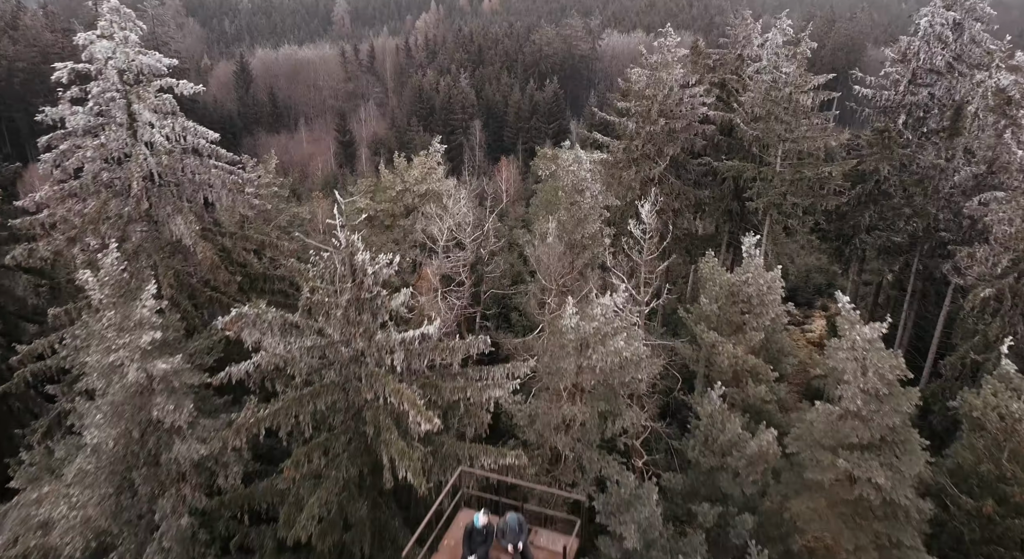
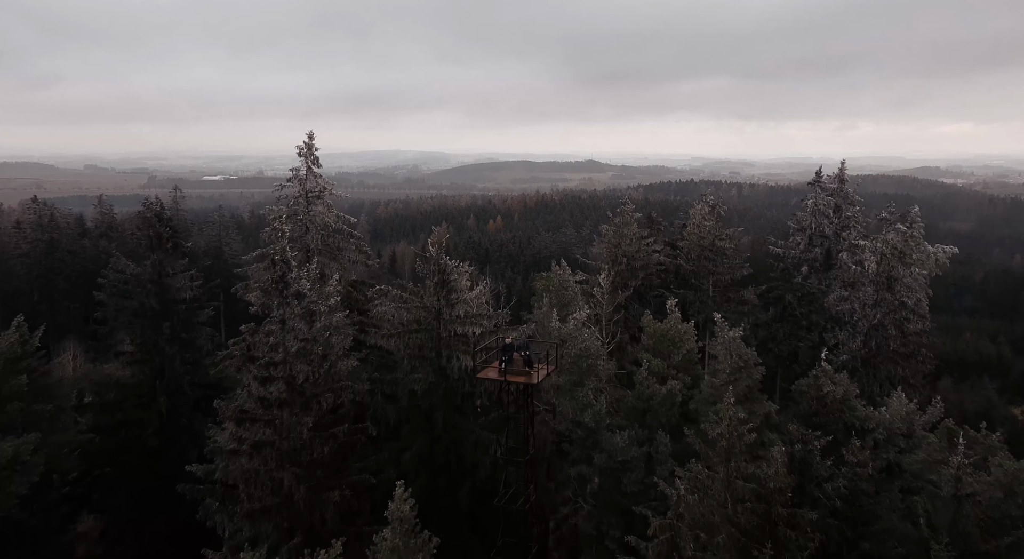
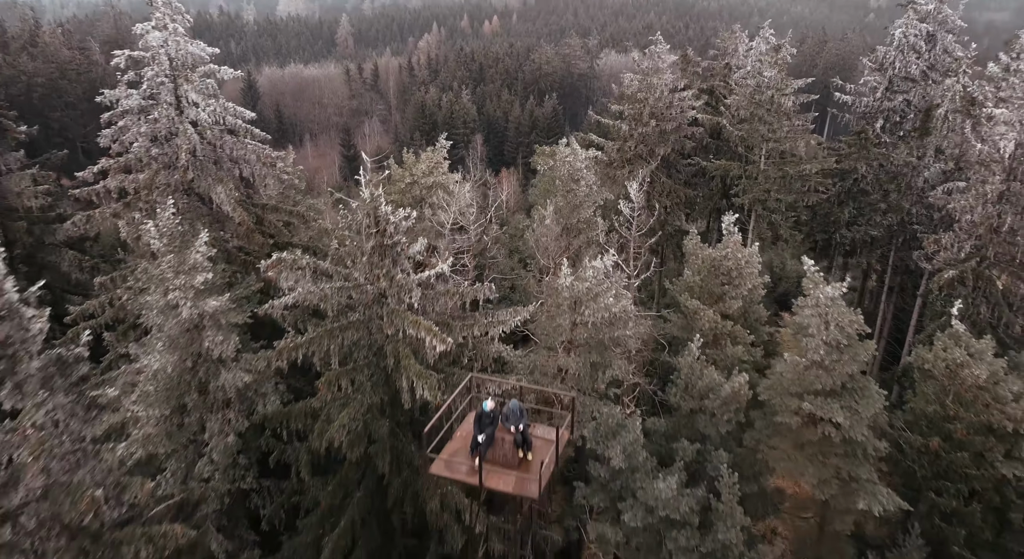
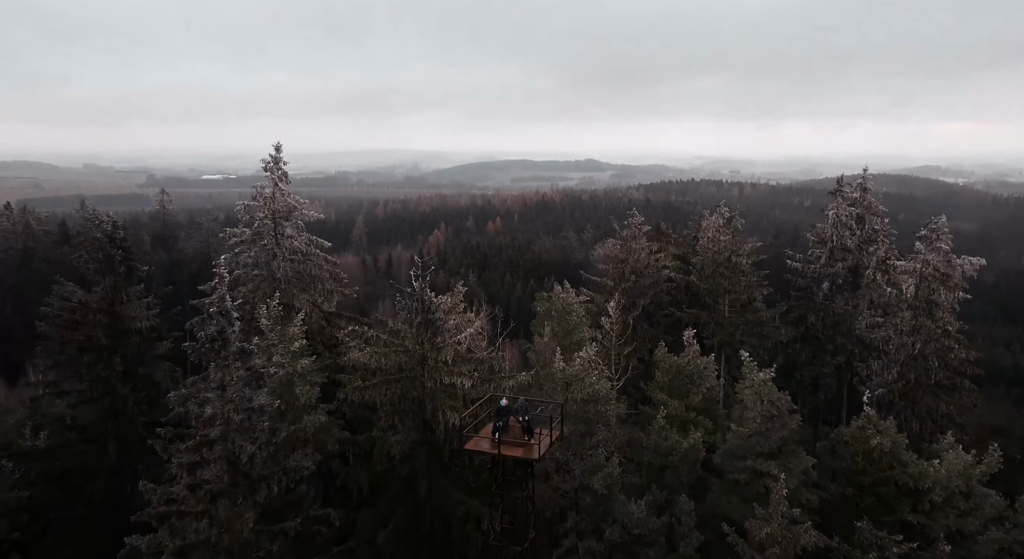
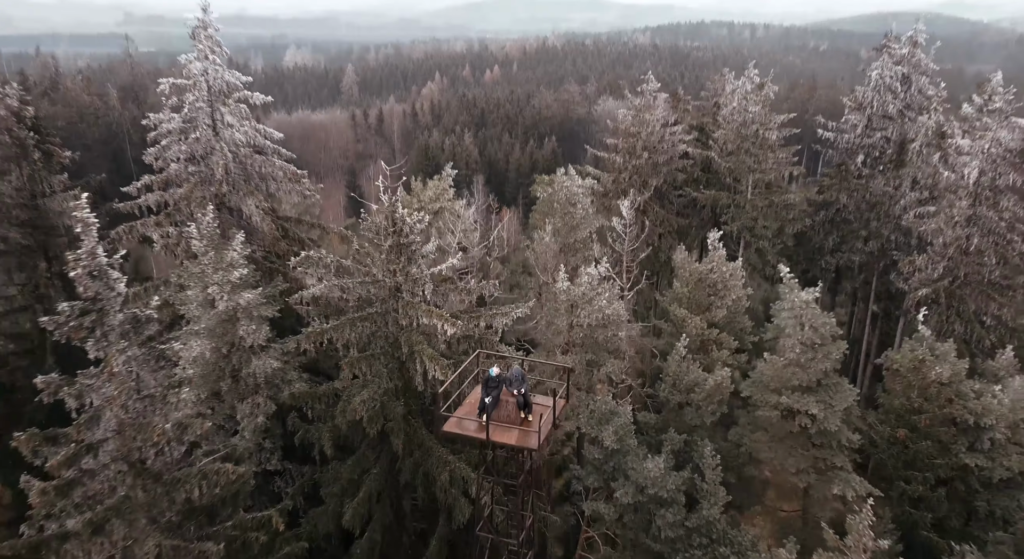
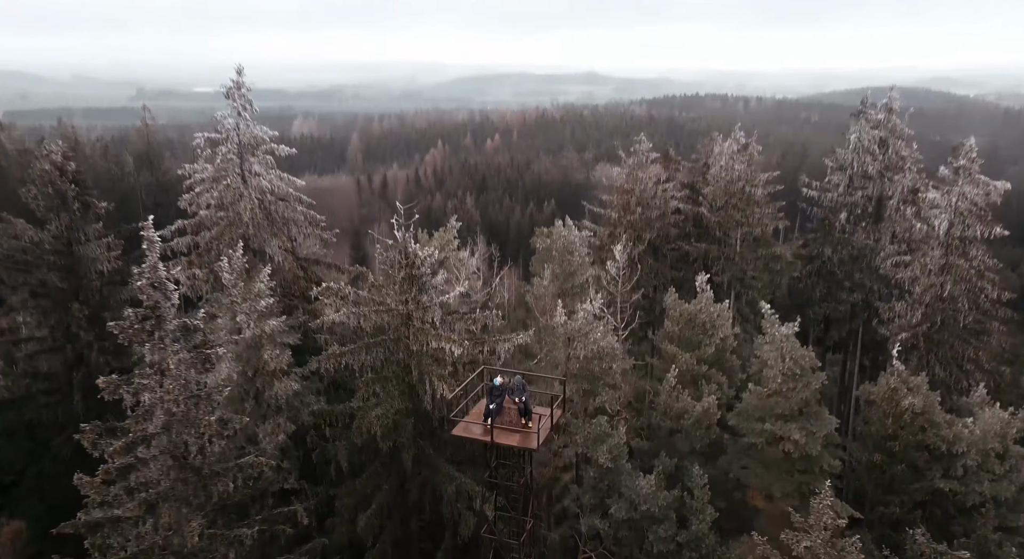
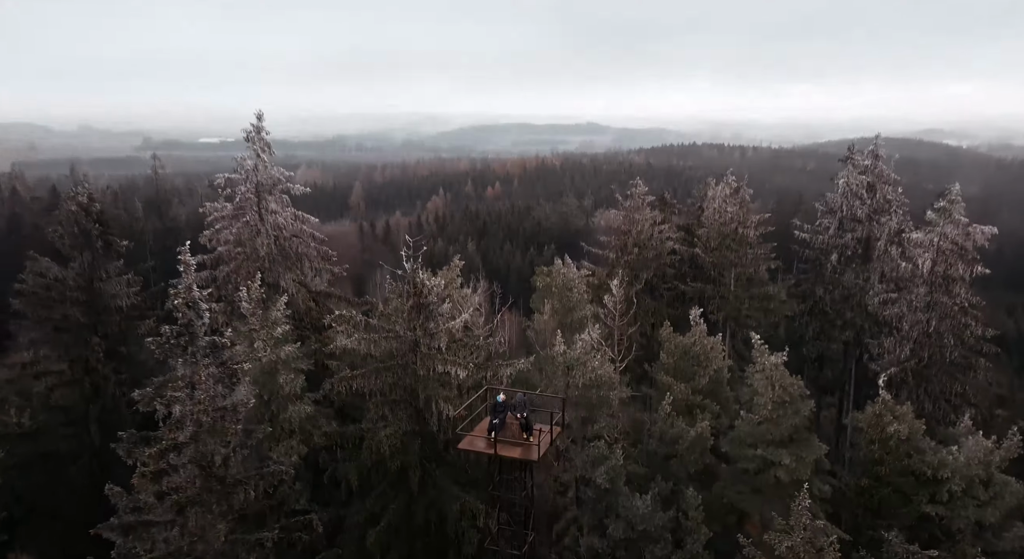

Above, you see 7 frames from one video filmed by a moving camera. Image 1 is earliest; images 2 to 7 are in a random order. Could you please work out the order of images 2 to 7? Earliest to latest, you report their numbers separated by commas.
3, 5, 6, 7, 4, 2
